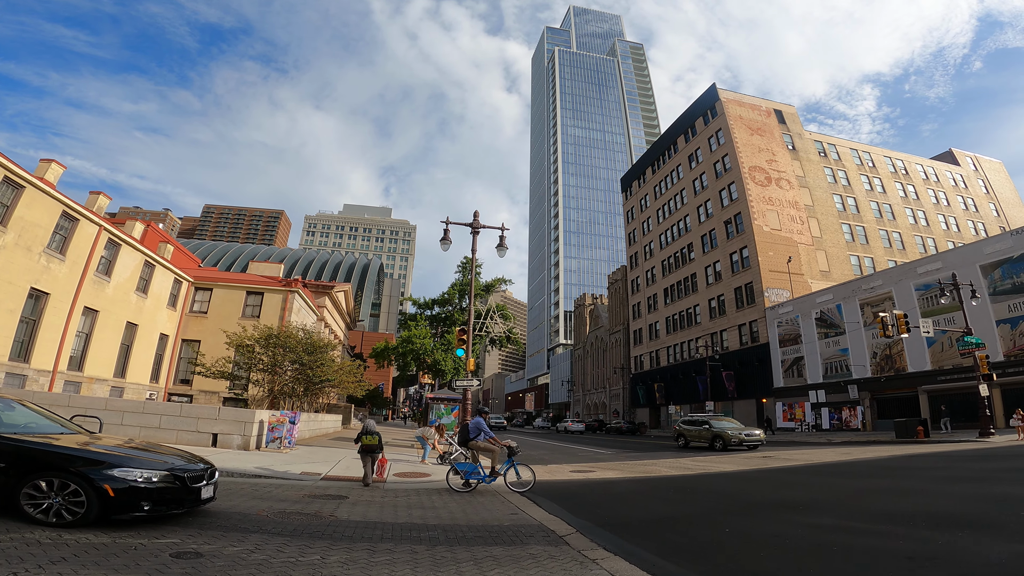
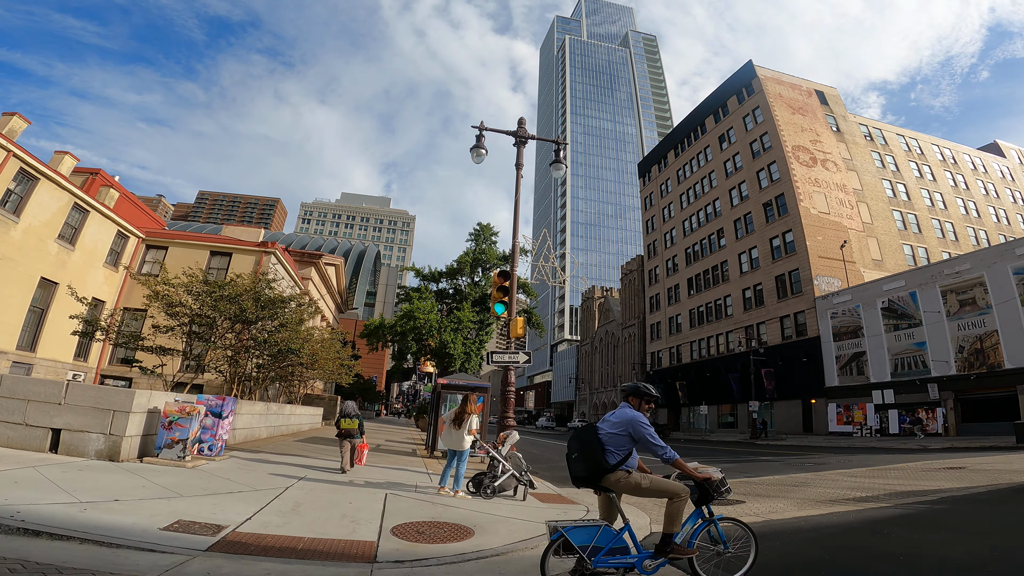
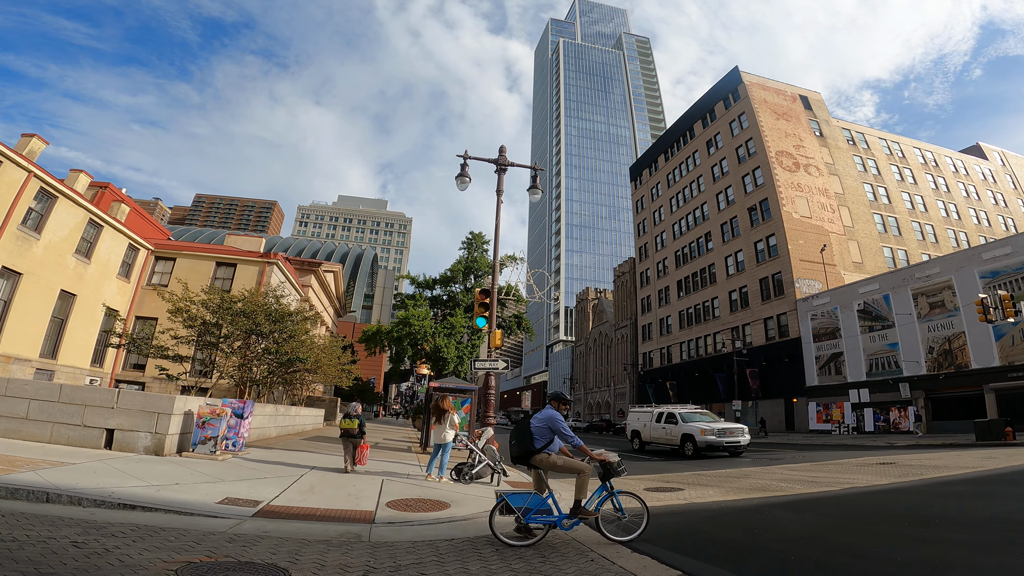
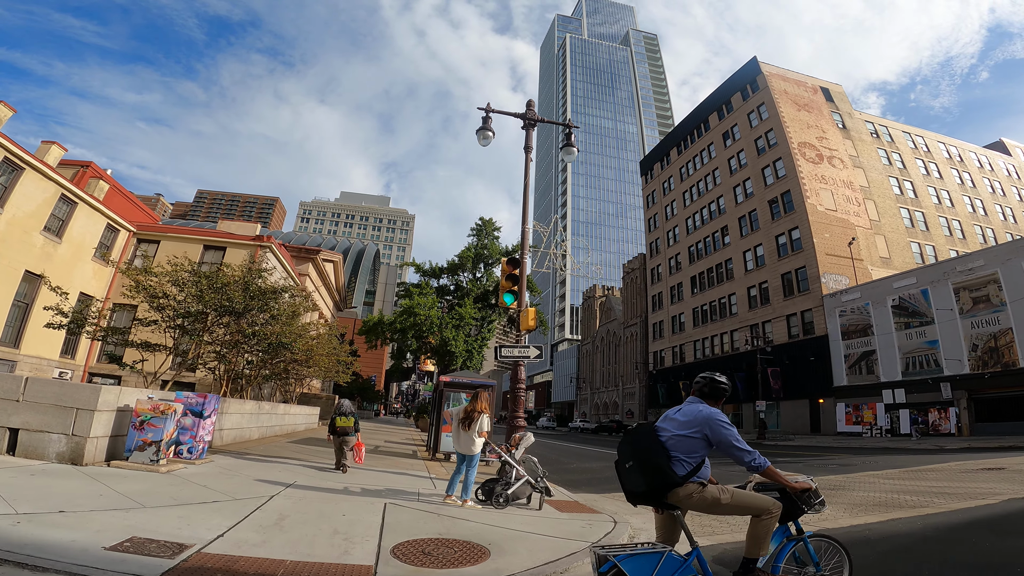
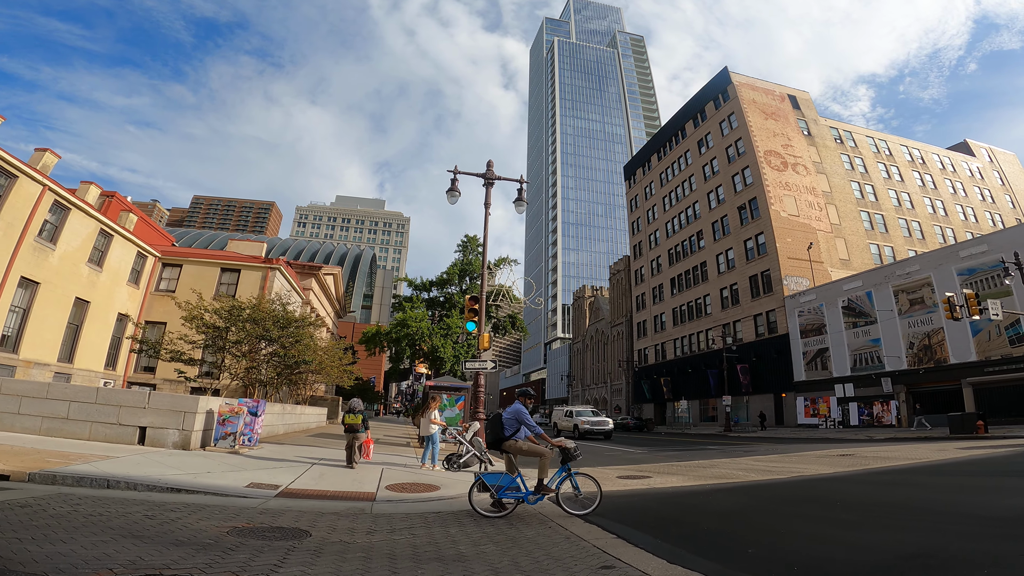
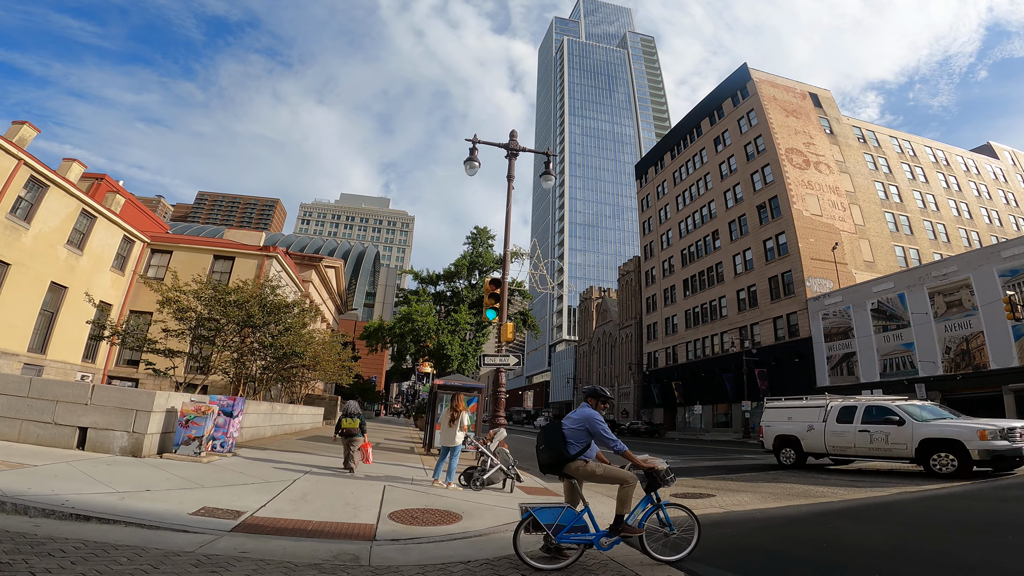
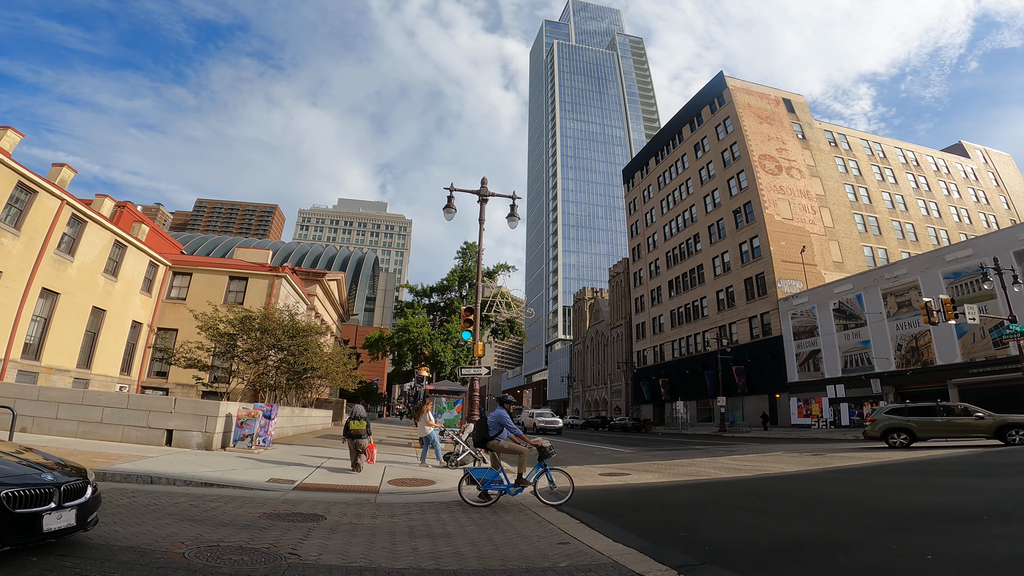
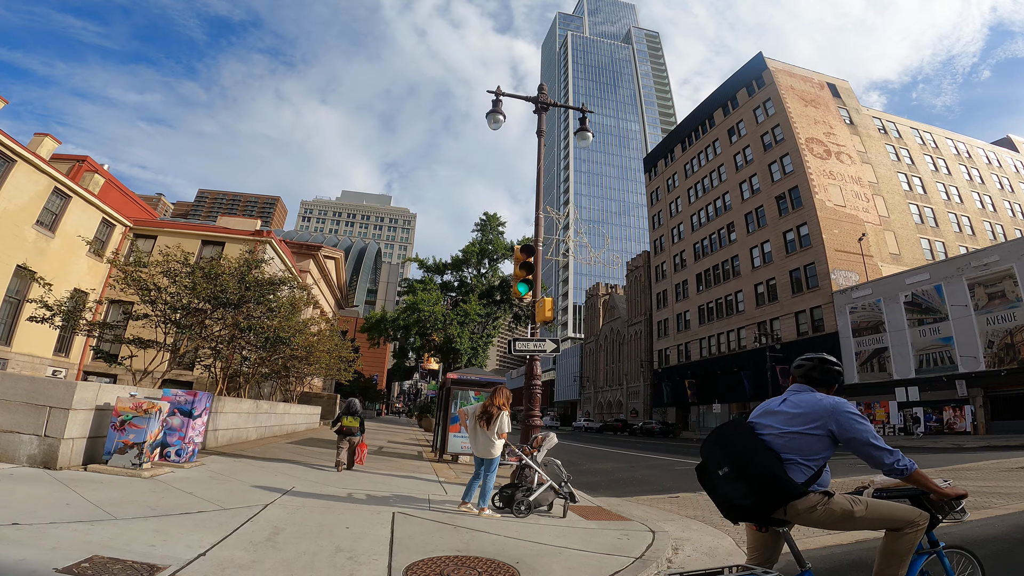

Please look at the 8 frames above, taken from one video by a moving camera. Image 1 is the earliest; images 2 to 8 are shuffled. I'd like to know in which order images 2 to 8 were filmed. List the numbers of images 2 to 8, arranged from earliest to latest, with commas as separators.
7, 5, 3, 6, 2, 4, 8
